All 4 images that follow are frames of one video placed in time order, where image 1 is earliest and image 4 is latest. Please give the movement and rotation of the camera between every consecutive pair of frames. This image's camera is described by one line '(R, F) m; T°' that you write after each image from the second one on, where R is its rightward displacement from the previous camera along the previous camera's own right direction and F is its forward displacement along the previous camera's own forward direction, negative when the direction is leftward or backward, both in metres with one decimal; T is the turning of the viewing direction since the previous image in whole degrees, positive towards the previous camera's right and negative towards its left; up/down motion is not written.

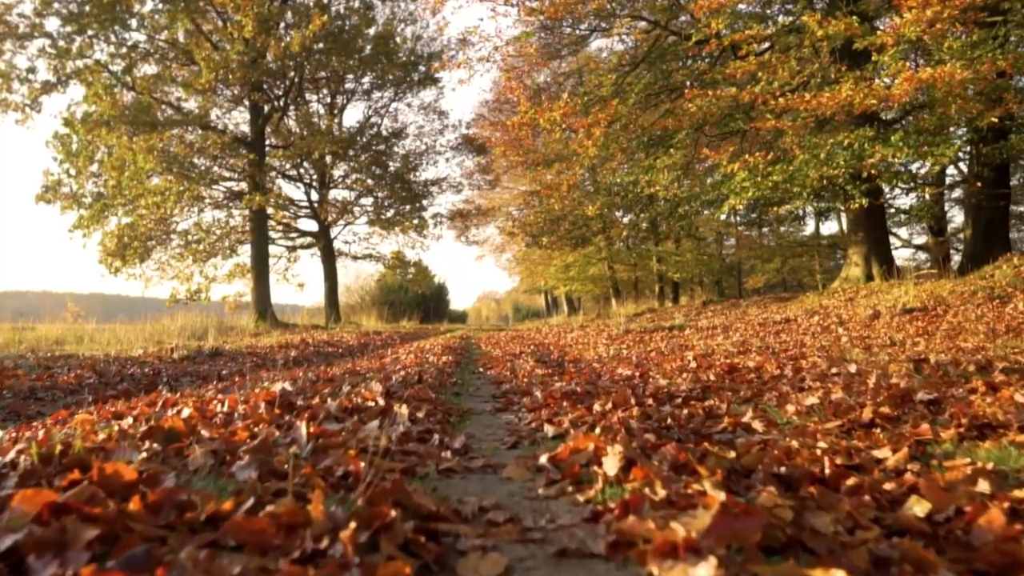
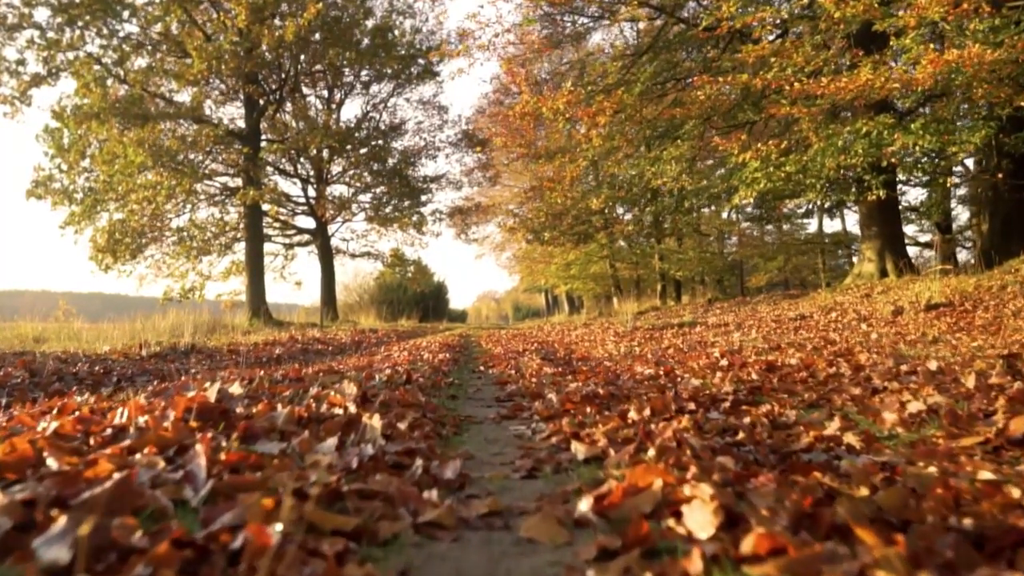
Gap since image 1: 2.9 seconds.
(0.0, +0.8) m; 0°
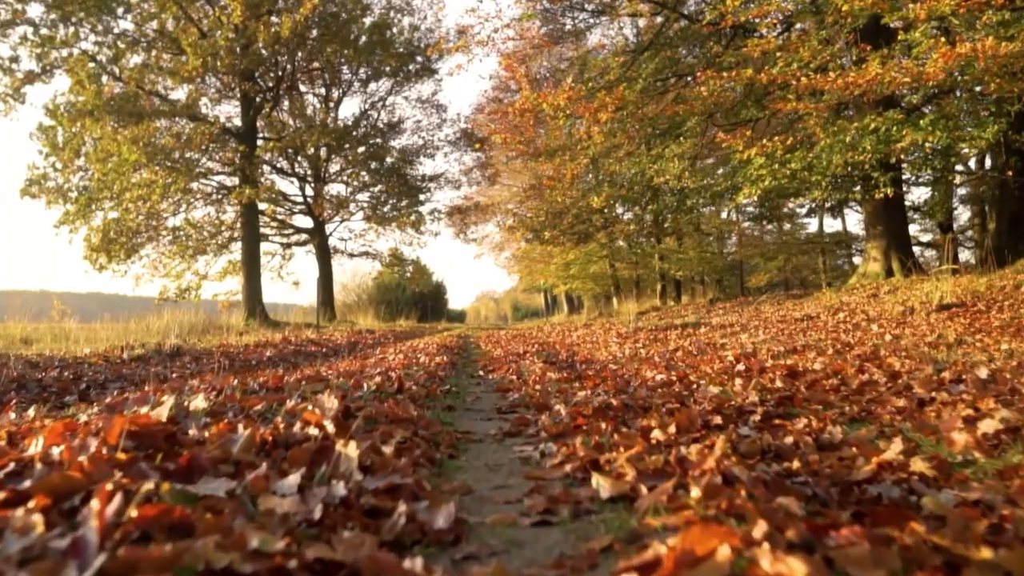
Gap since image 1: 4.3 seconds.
(0.0, +0.4) m; 0°
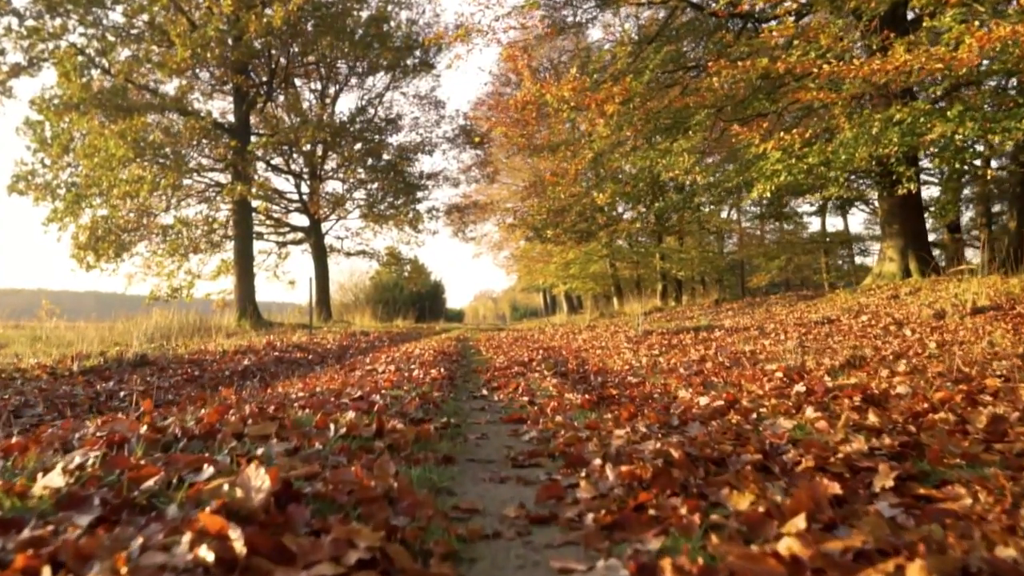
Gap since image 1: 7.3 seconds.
(-0.1, +1.0) m; 0°
